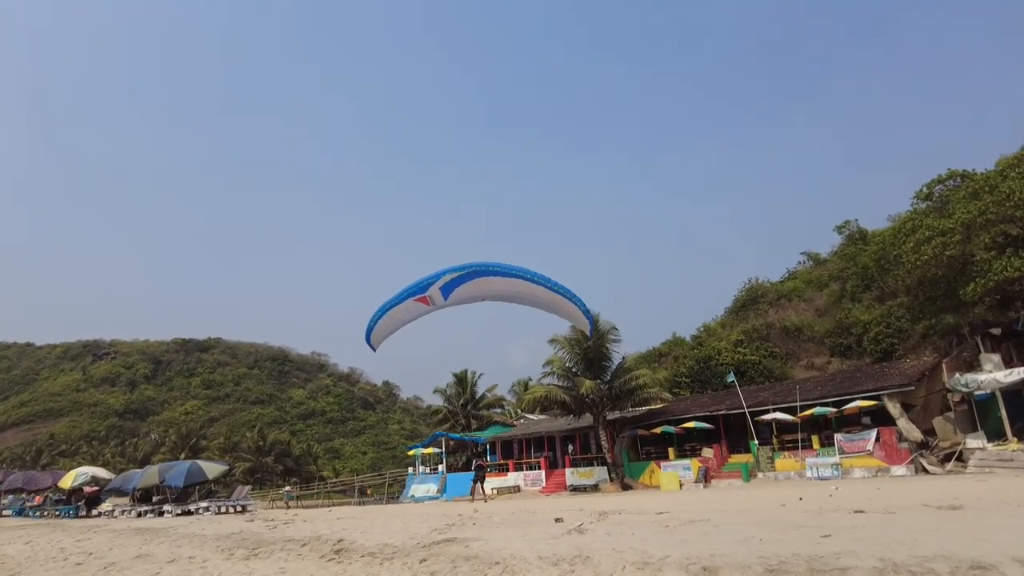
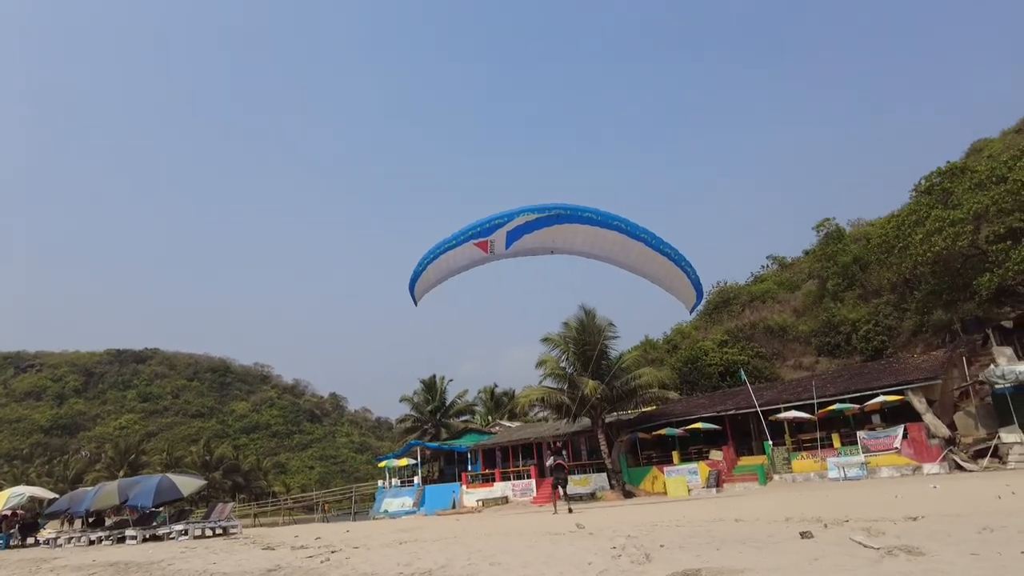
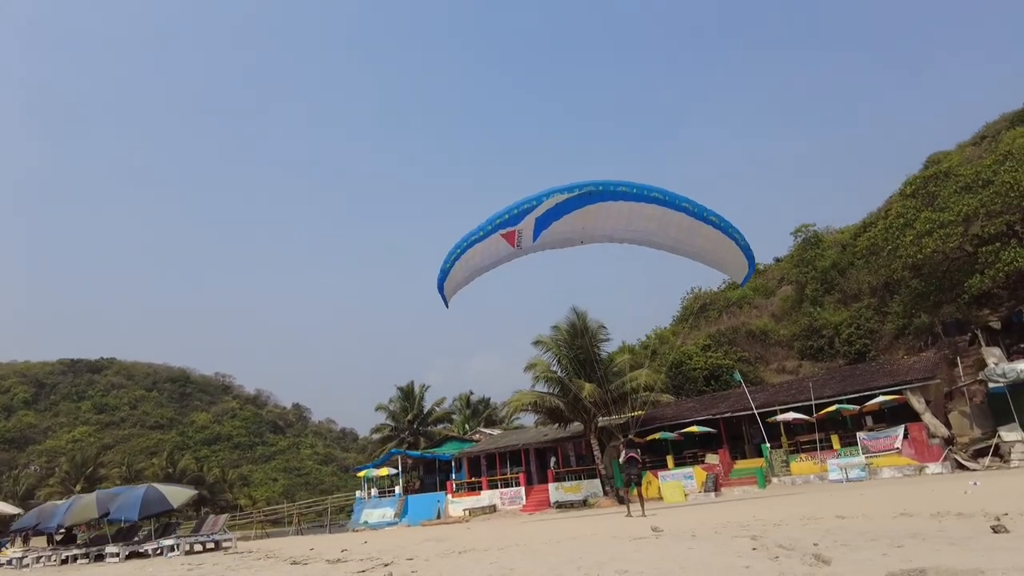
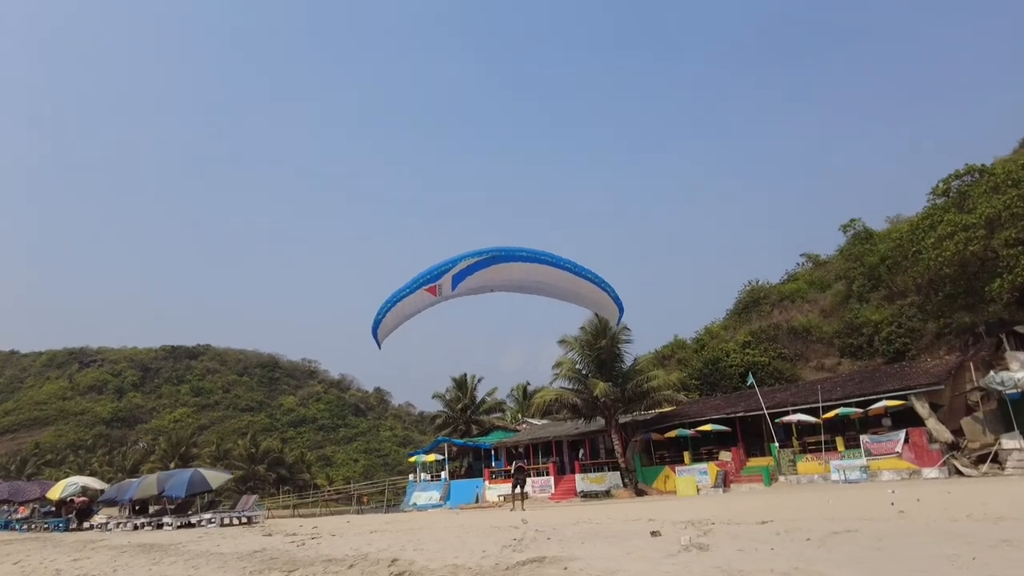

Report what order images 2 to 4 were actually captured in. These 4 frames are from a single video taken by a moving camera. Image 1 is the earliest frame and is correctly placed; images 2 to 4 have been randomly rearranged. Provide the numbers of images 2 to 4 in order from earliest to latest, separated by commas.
4, 2, 3
